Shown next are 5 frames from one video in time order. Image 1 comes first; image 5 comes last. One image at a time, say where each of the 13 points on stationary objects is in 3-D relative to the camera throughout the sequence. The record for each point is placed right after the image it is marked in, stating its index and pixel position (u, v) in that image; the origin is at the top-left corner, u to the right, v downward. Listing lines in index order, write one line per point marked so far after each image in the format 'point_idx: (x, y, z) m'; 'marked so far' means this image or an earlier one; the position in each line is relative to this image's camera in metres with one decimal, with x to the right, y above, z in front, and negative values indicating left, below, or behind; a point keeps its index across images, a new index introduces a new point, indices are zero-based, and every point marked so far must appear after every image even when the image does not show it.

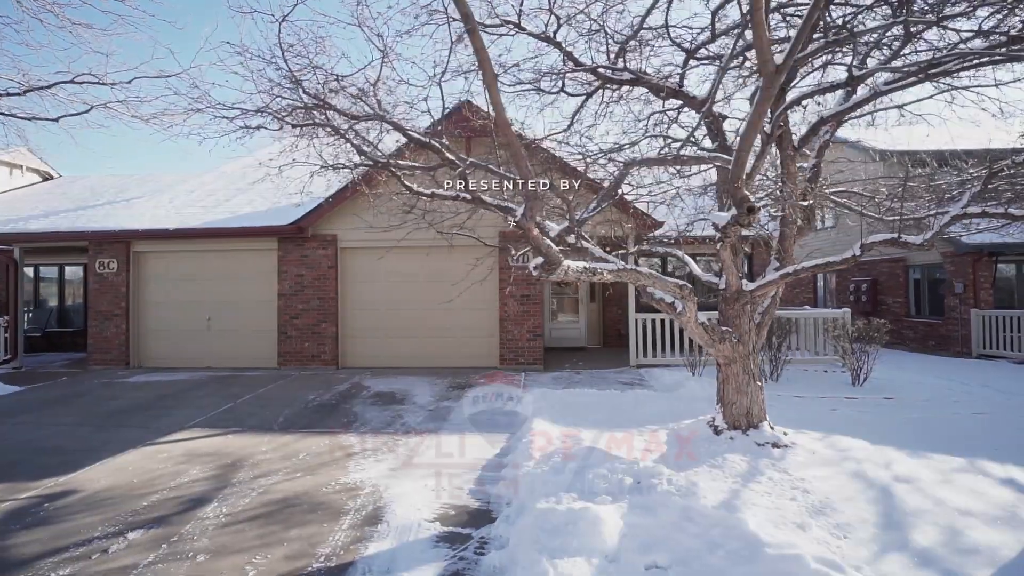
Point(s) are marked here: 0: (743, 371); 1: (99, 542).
0: (+2.2, -0.8, +6.1) m
1: (-2.9, -1.8, +4.6) m
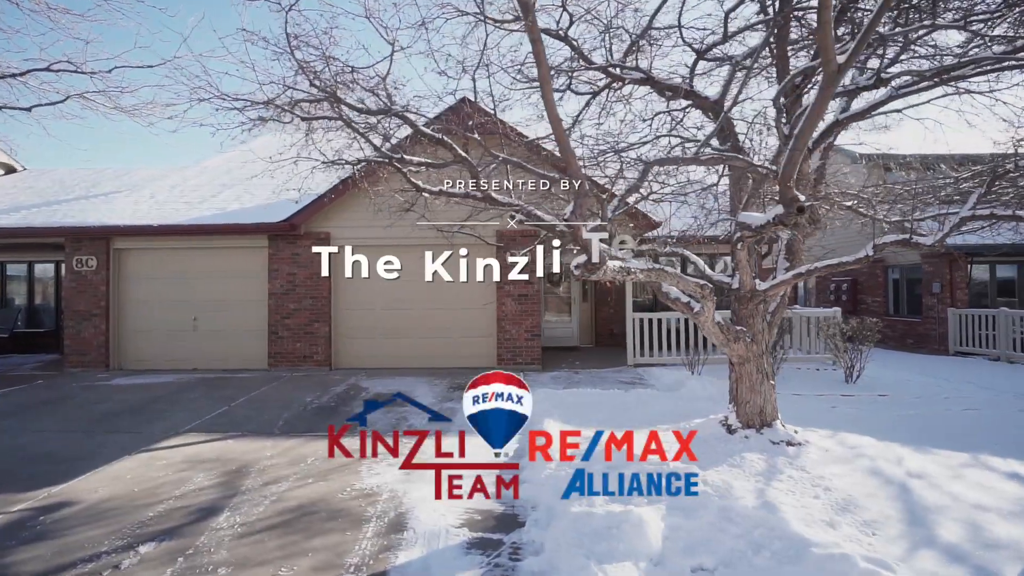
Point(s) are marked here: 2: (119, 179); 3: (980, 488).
0: (+2.3, -0.8, +6.2) m
1: (-2.7, -1.8, +4.4) m
2: (-8.0, +2.2, +13.3) m
3: (+3.9, -1.7, +5.4) m
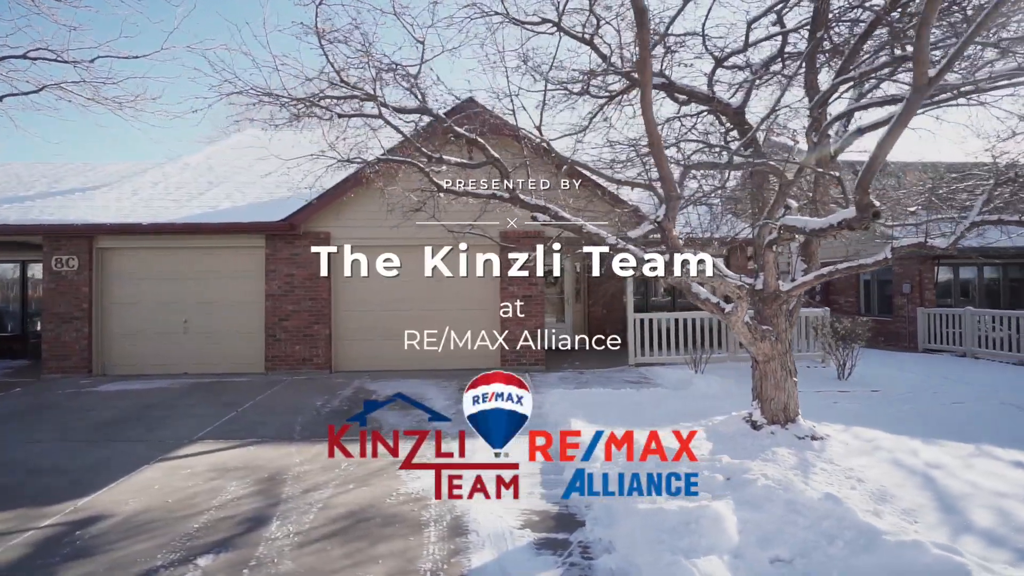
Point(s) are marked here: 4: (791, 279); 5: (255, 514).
0: (+2.6, -0.8, +6.4) m
1: (-2.2, -1.8, +4.2) m
2: (-8.3, +2.2, +12.6) m
3: (+4.3, -1.7, +5.7) m
4: (+2.8, +0.1, +6.5) m
5: (-2.0, -1.7, +5.0) m
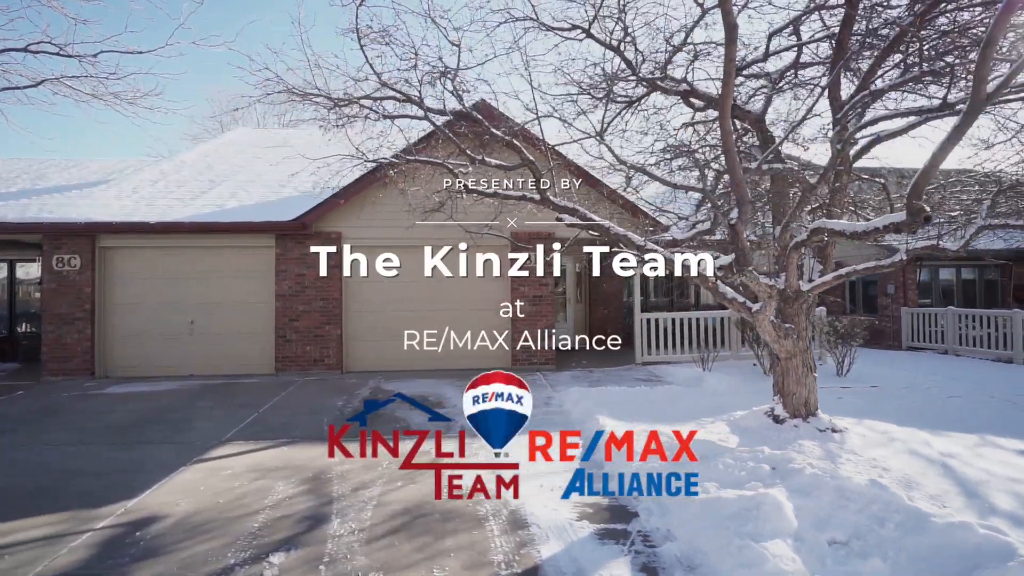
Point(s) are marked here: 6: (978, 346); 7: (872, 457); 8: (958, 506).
0: (+3.0, -0.8, +6.7) m
1: (-1.7, -1.8, +4.1) m
2: (-8.3, +2.2, +12.2) m
3: (+4.6, -1.7, +6.1) m
4: (+3.1, +0.1, +6.8) m
5: (-1.5, -1.7, +5.0) m
6: (+7.6, -1.0, +10.7) m
7: (+3.4, -1.6, +6.1) m
8: (+3.6, -1.7, +5.2) m
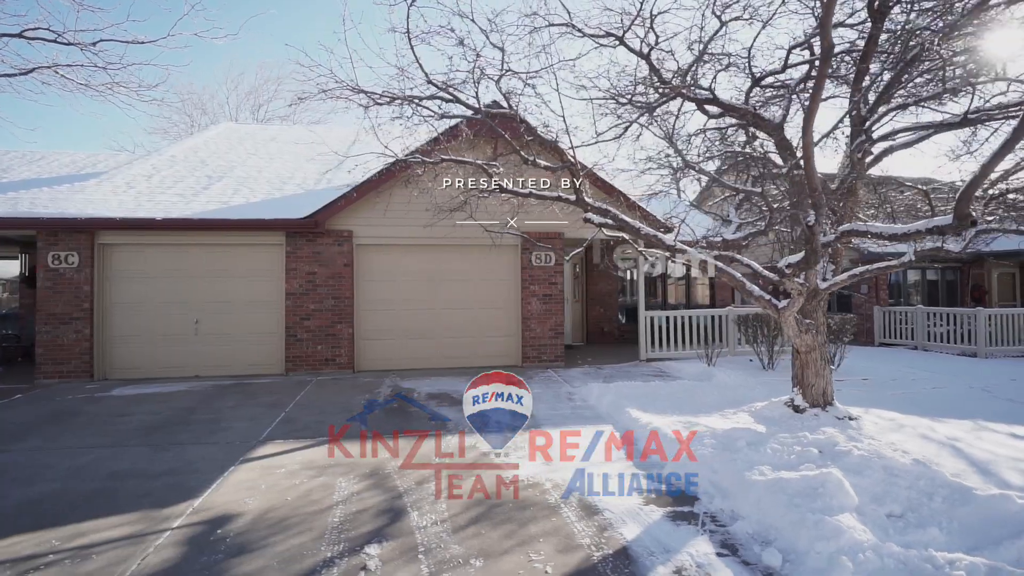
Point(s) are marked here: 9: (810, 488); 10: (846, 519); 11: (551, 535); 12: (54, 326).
0: (+3.4, -0.8, +7.1) m
1: (-1.1, -1.7, +4.2) m
2: (-8.4, +2.2, +11.6) m
3: (+5.1, -1.6, +6.7) m
4: (+3.5, +0.1, +7.3) m
5: (-1.0, -1.7, +5.0) m
6: (+7.6, -0.9, +11.5) m
7: (+3.8, -1.5, +6.5) m
8: (+4.1, -1.7, +5.7) m
9: (+2.2, -1.5, +4.9) m
10: (+2.3, -1.6, +4.5) m
11: (+0.3, -1.8, +4.6) m
12: (-6.2, -0.5, +8.6) m
